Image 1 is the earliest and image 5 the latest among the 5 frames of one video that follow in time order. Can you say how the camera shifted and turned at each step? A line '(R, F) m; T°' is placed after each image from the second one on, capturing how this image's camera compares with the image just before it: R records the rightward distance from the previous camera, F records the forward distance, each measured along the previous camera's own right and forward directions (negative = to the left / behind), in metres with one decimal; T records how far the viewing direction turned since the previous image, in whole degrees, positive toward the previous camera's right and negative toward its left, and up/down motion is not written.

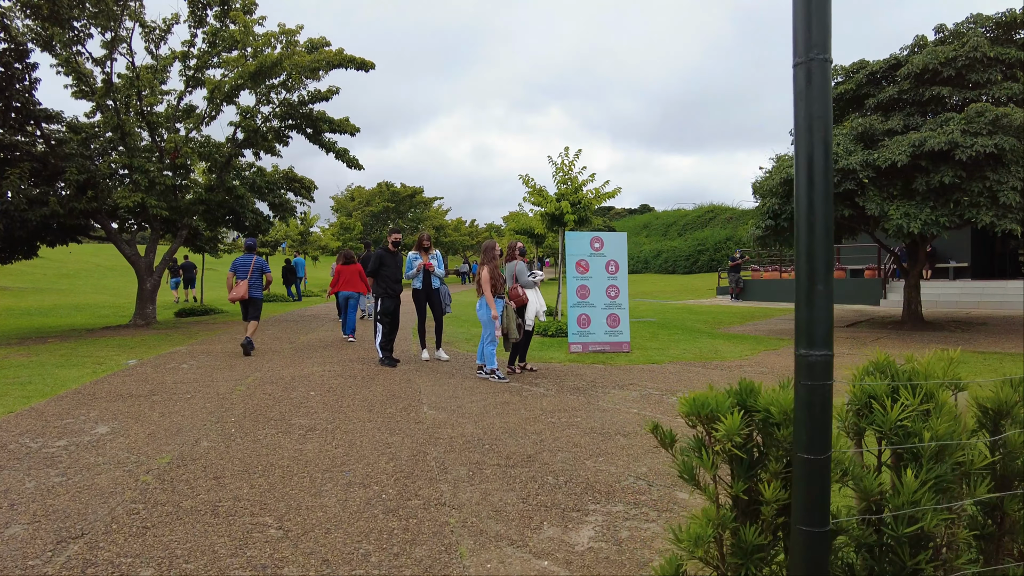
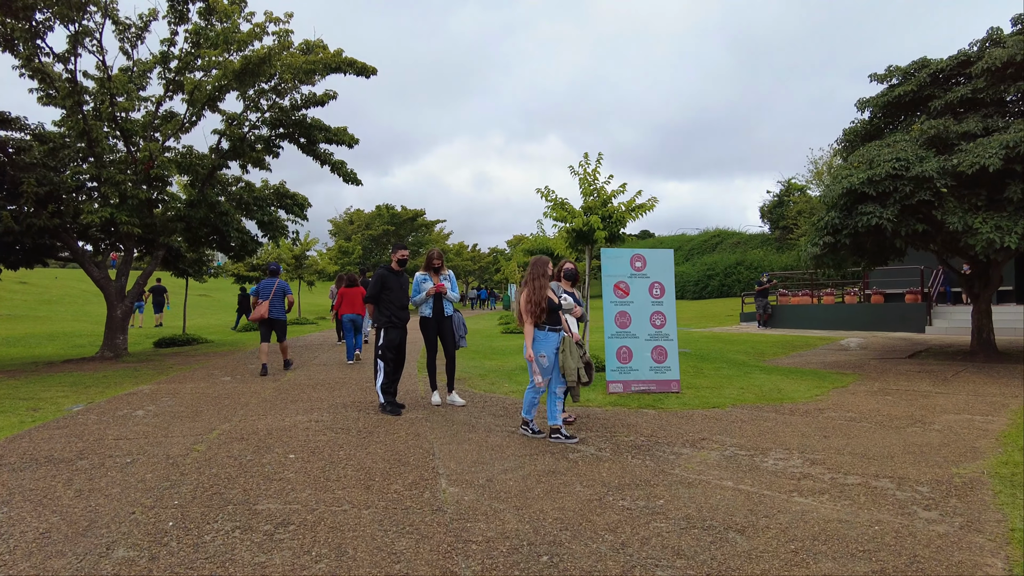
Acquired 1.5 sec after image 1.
(-0.3, +1.6) m; 0°
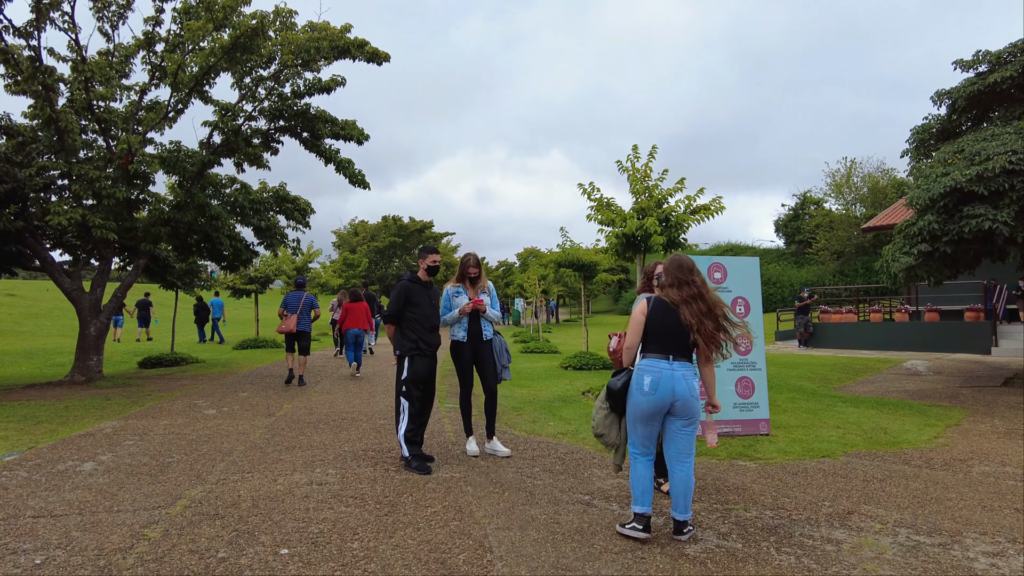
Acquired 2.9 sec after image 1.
(-0.5, +1.6) m; 0°
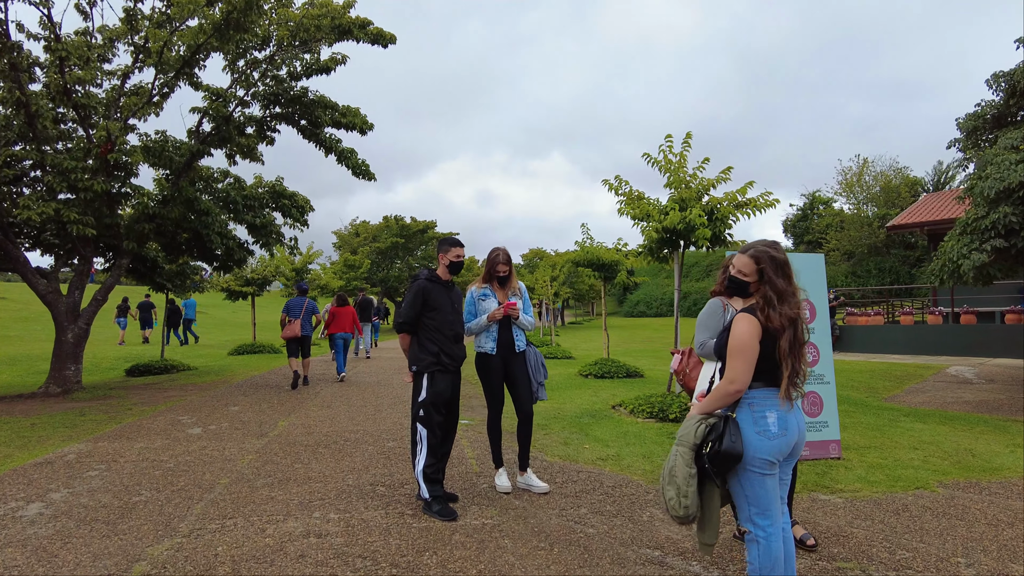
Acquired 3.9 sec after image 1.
(-0.3, +1.0) m; 0°
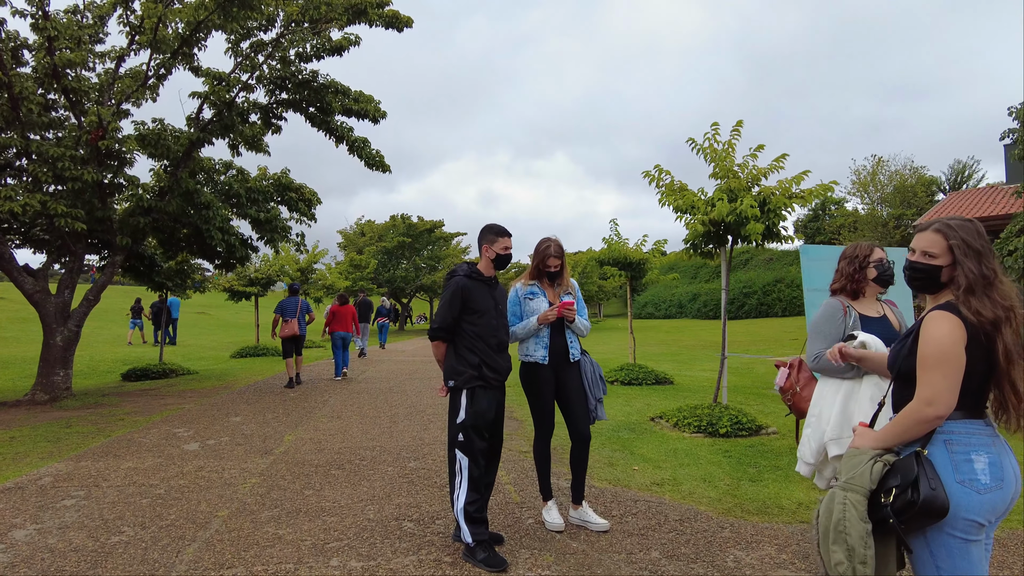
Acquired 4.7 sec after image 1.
(-0.3, +0.8) m; 0°
